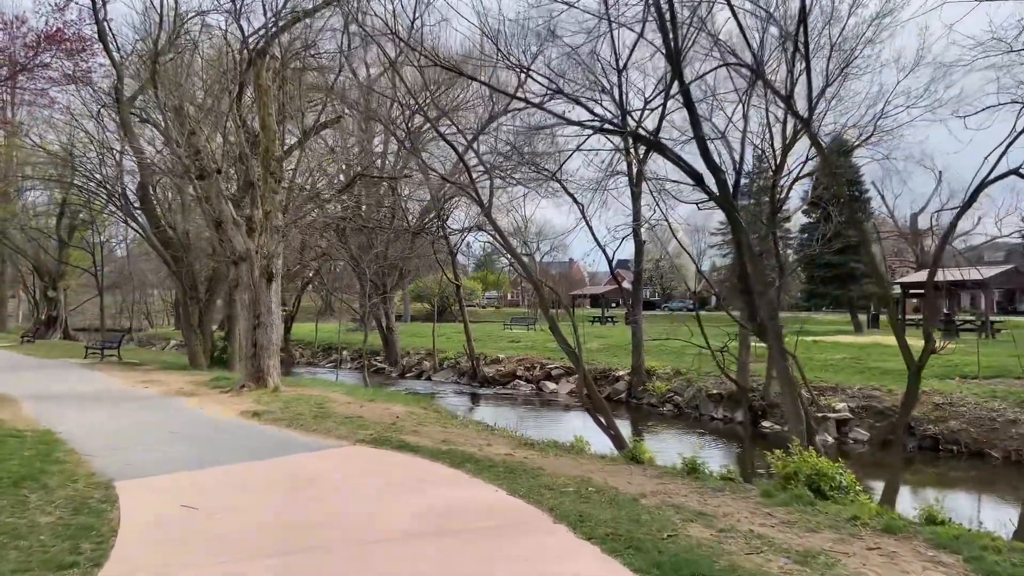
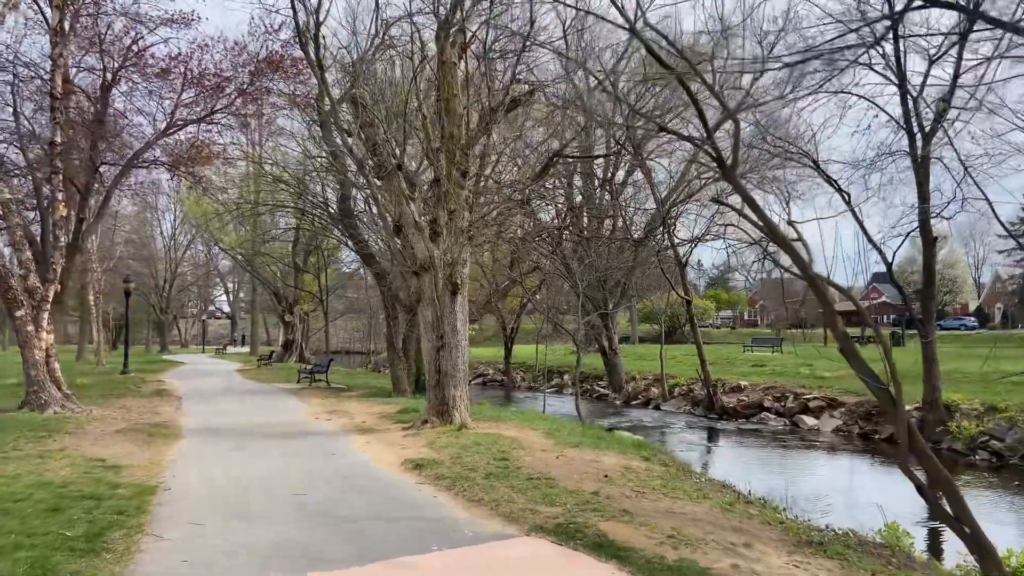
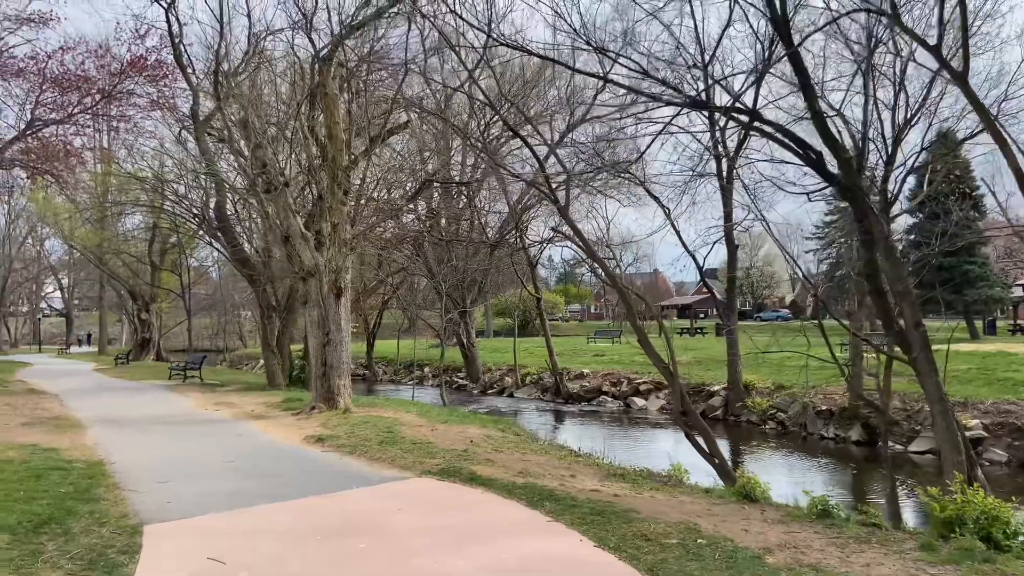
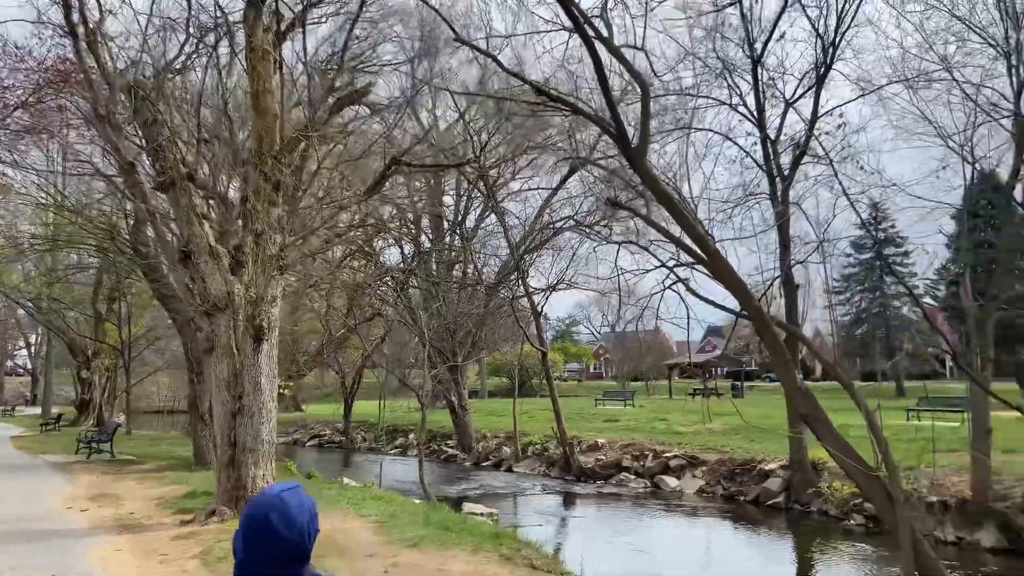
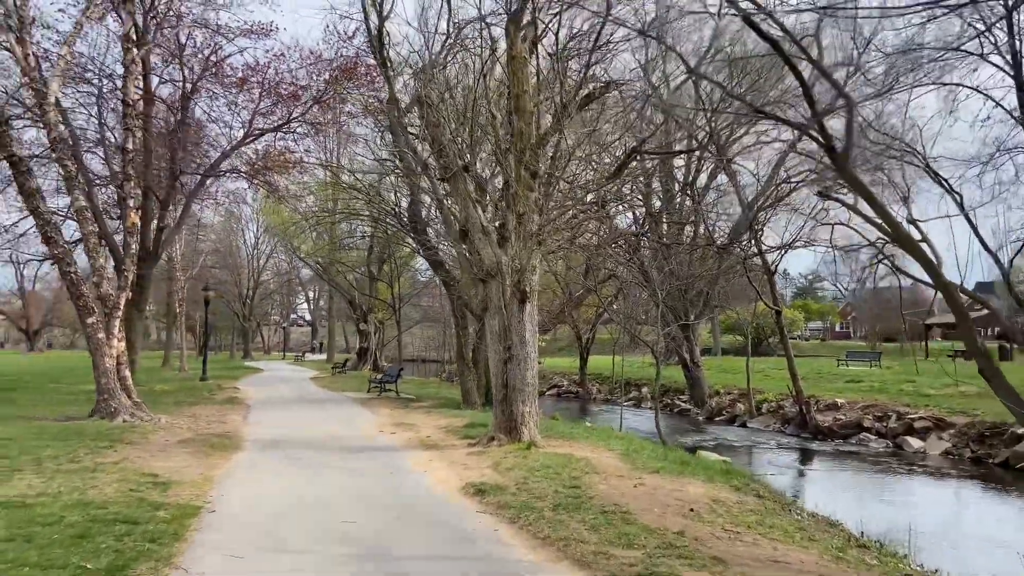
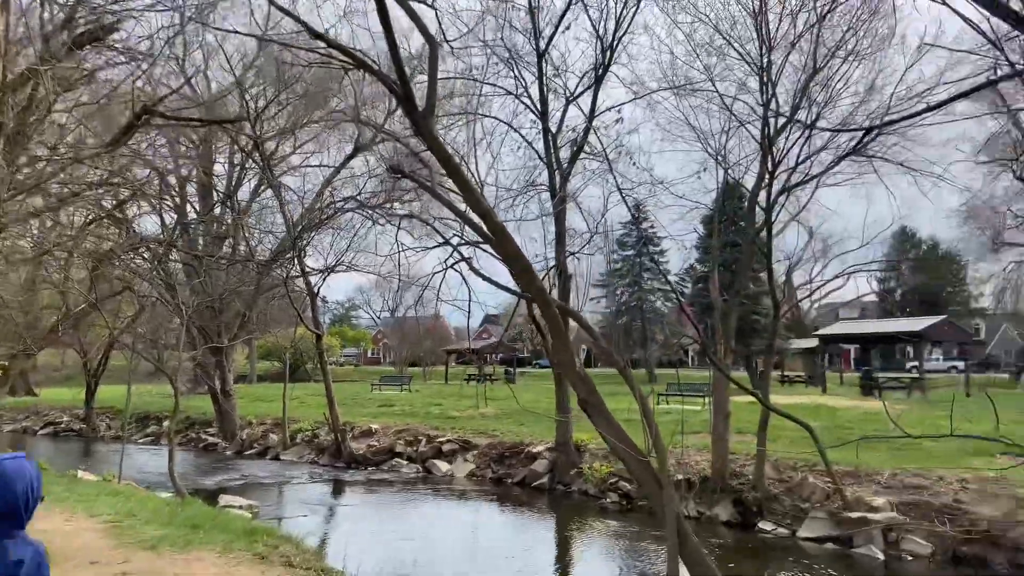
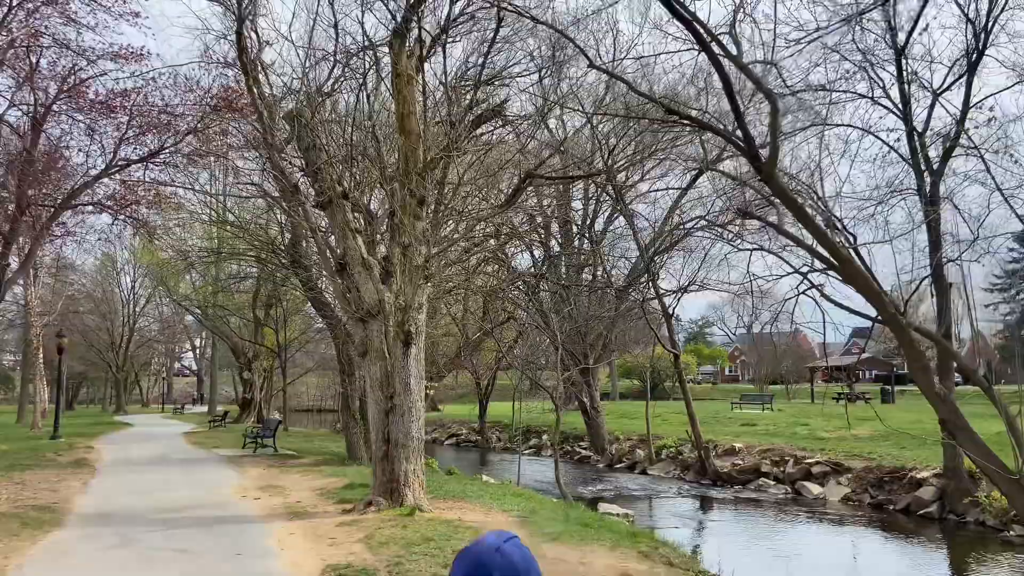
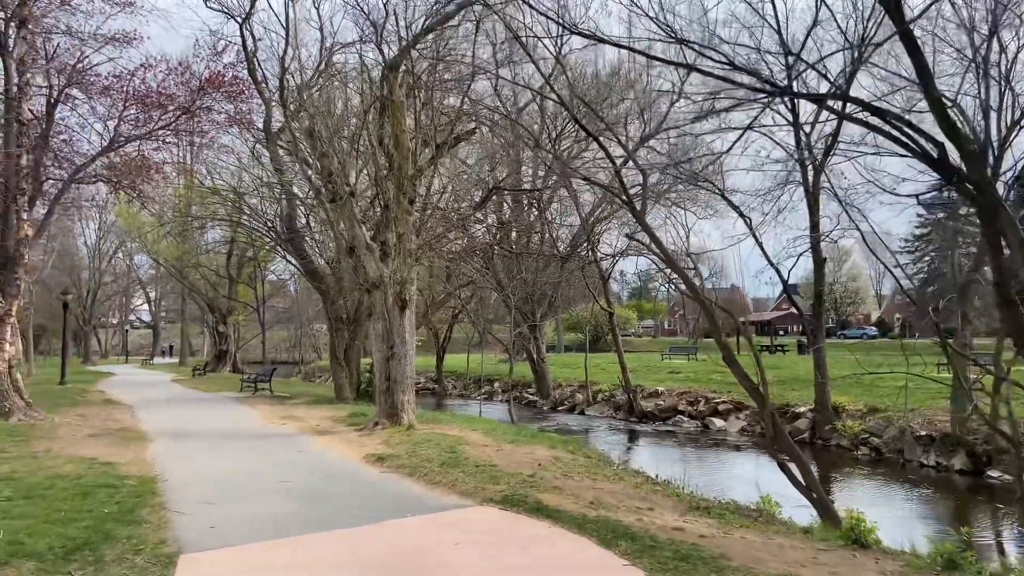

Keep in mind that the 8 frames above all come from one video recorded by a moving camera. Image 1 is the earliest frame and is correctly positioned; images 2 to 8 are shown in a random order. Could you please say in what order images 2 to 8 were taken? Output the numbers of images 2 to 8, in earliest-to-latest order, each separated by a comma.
3, 8, 2, 5, 7, 4, 6
